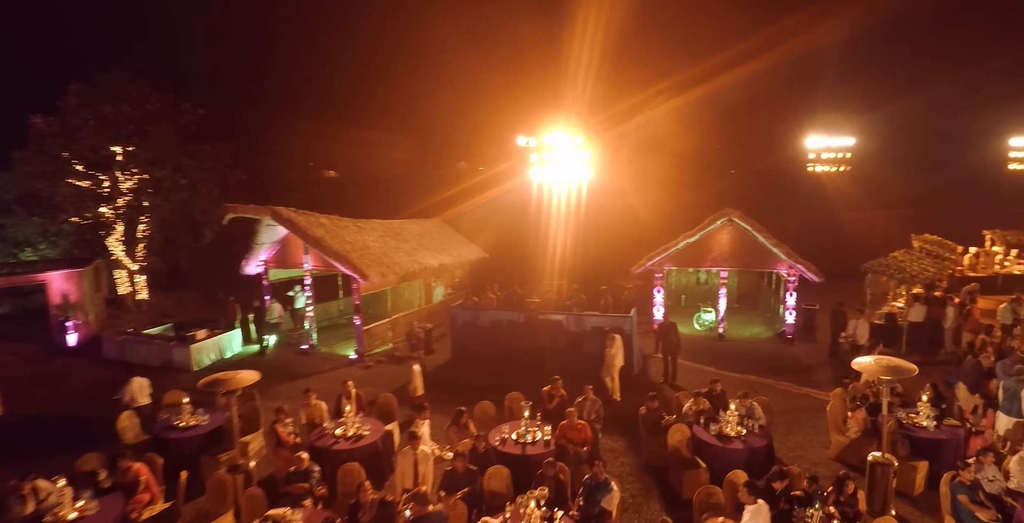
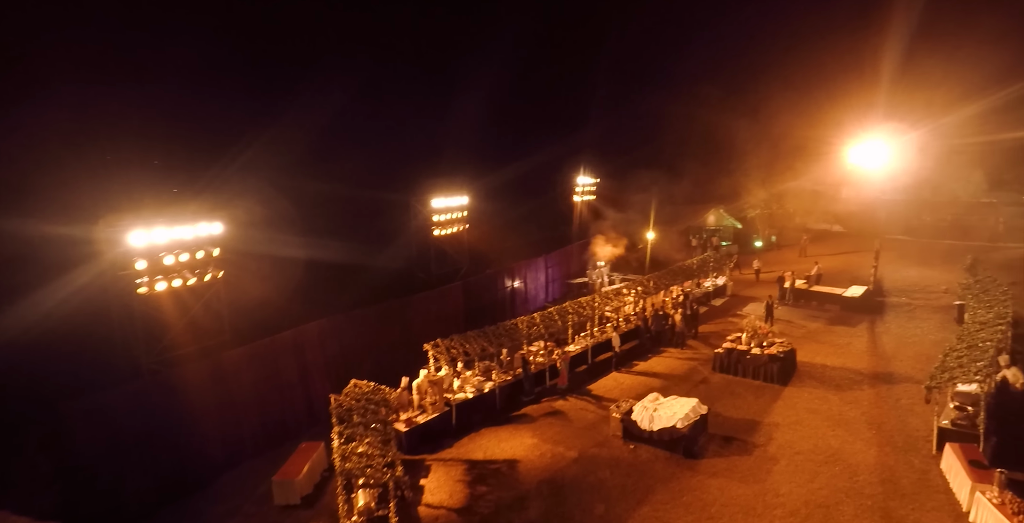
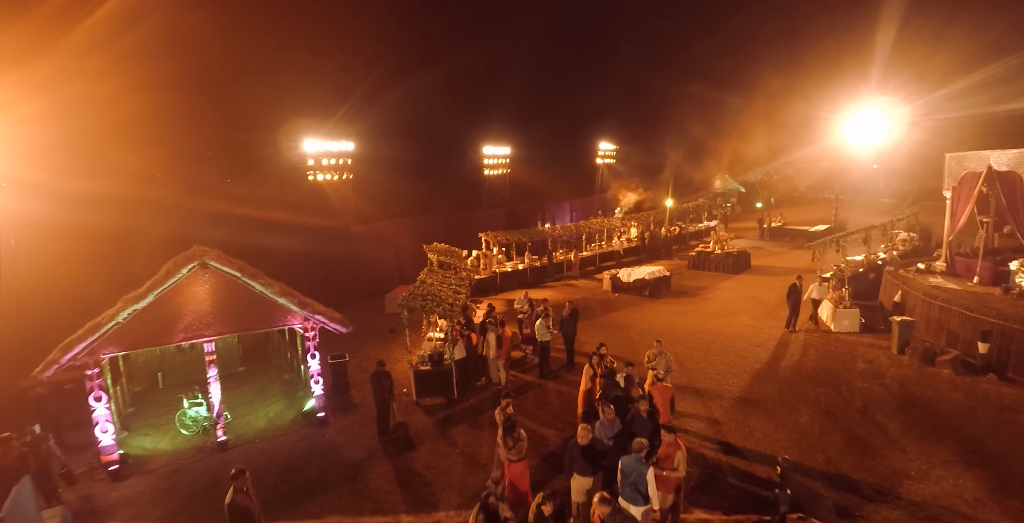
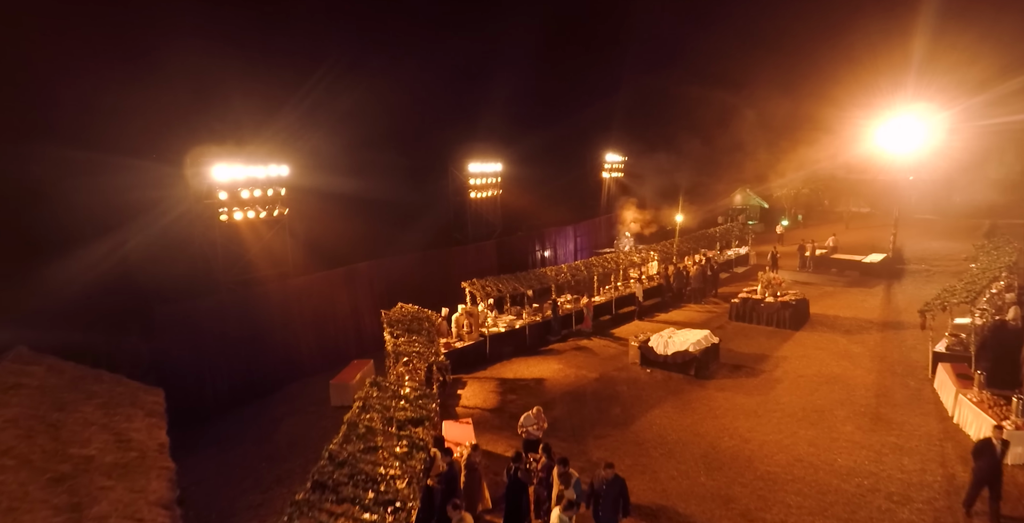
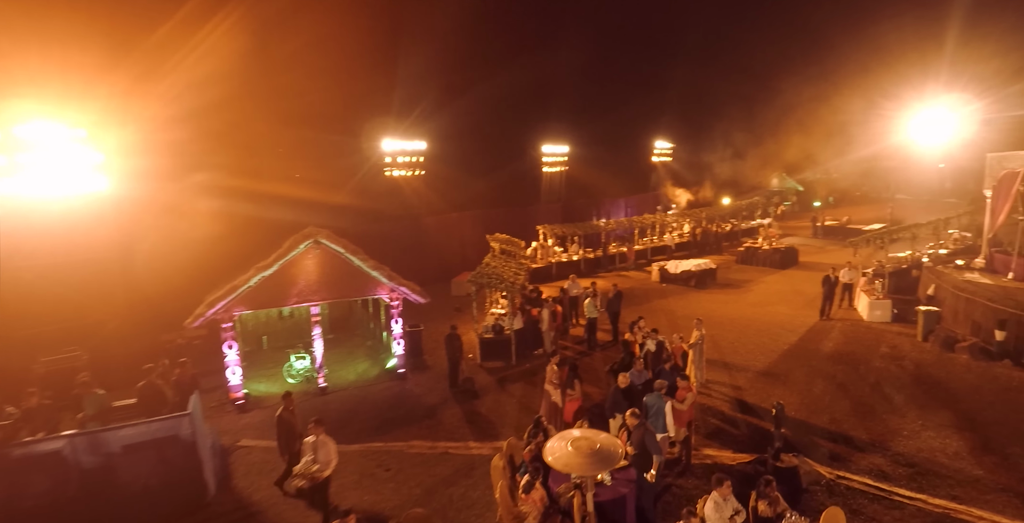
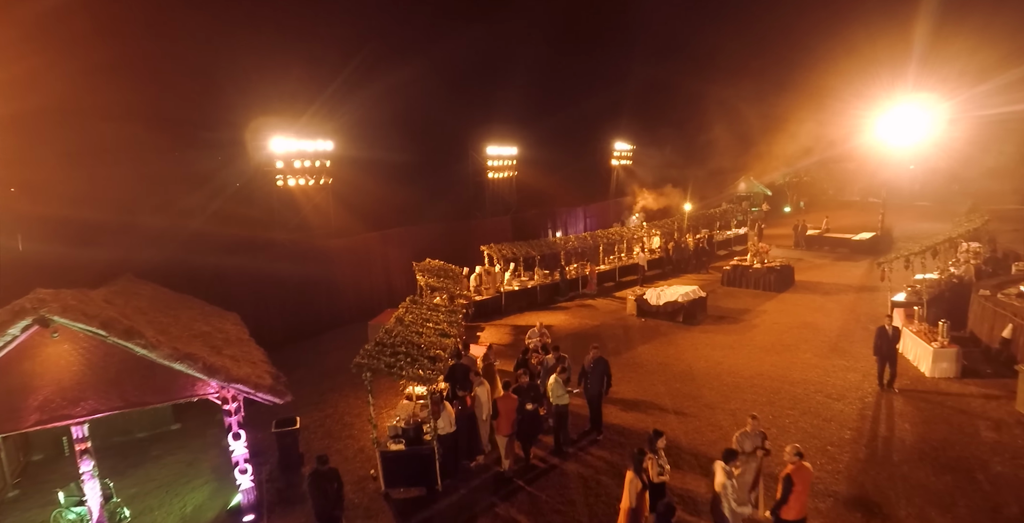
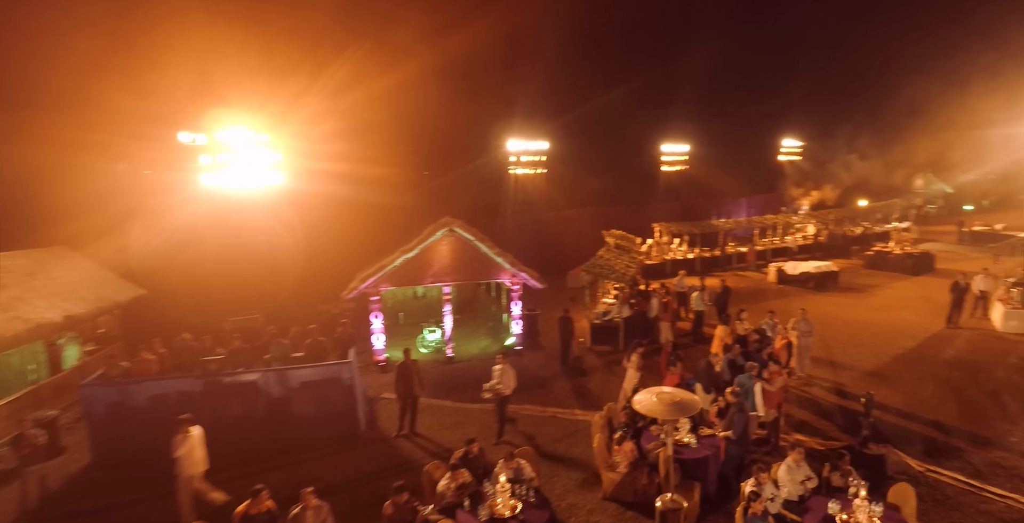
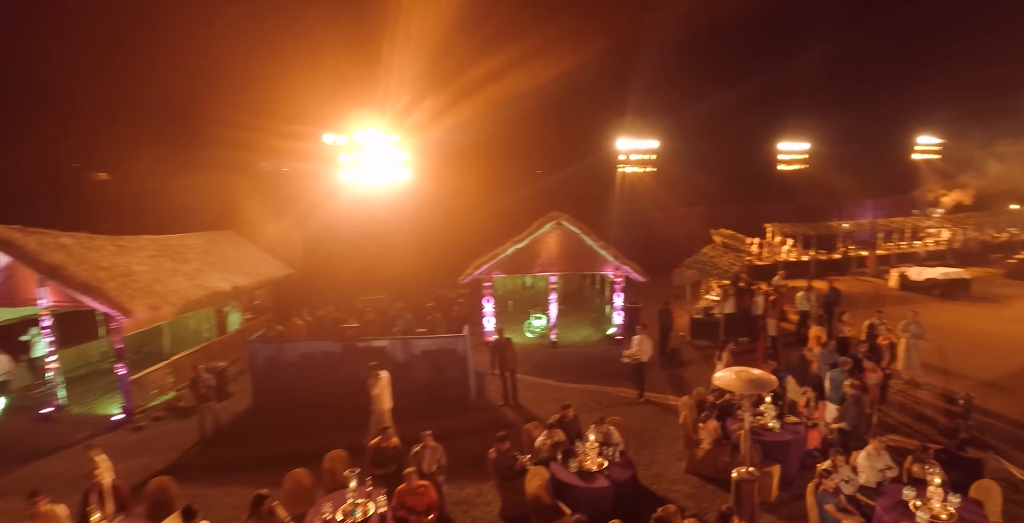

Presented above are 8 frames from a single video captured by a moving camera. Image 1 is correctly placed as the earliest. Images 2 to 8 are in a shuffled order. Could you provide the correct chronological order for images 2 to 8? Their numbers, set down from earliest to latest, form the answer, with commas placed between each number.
8, 7, 5, 3, 6, 4, 2
